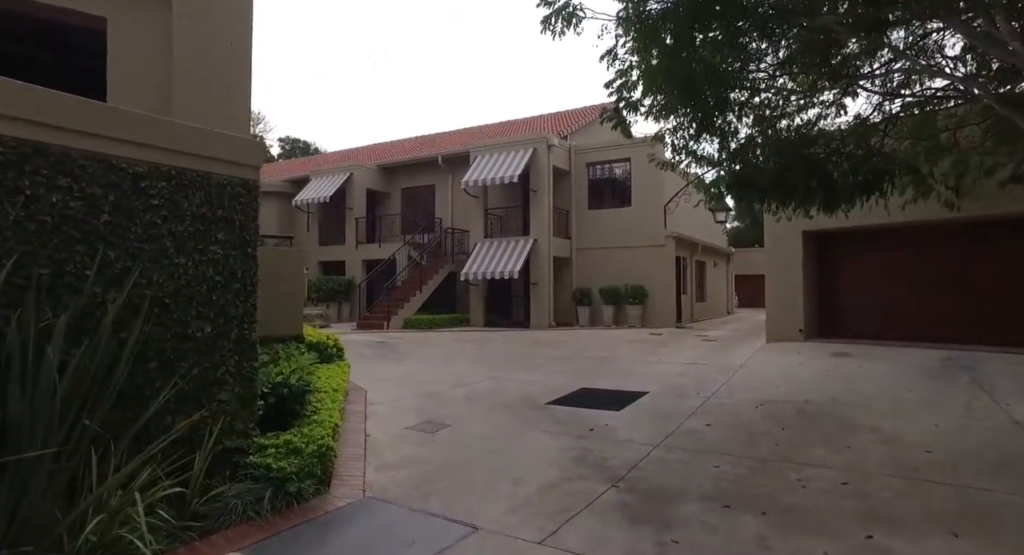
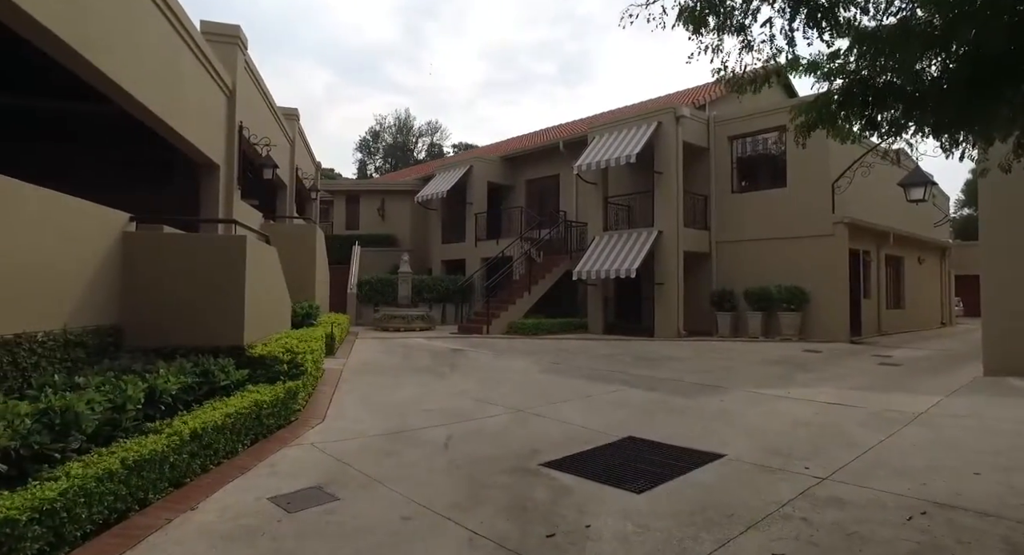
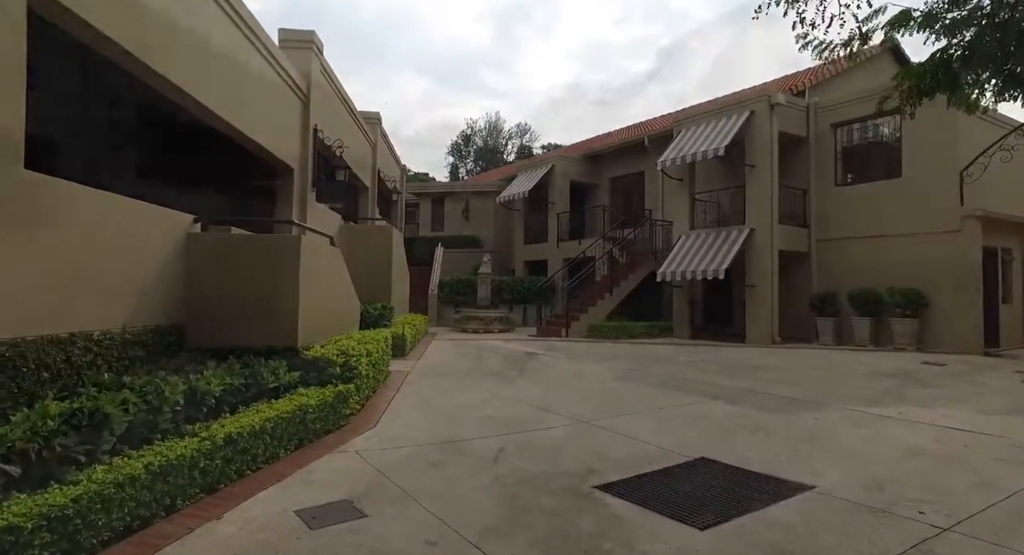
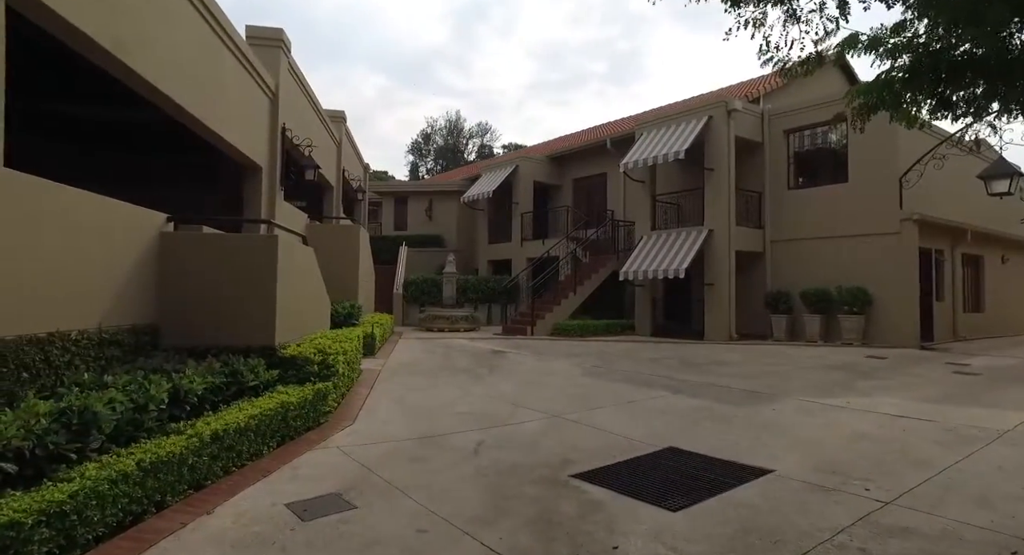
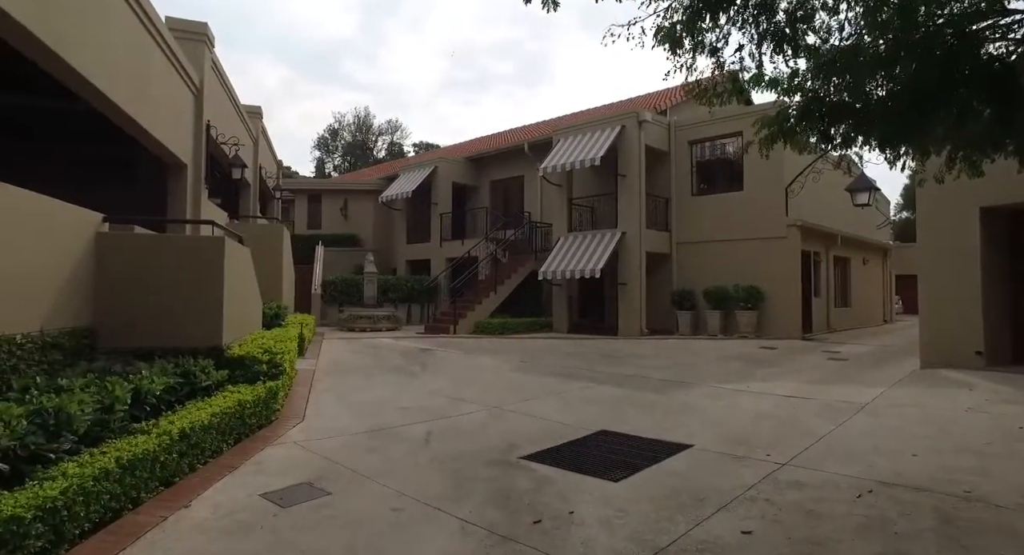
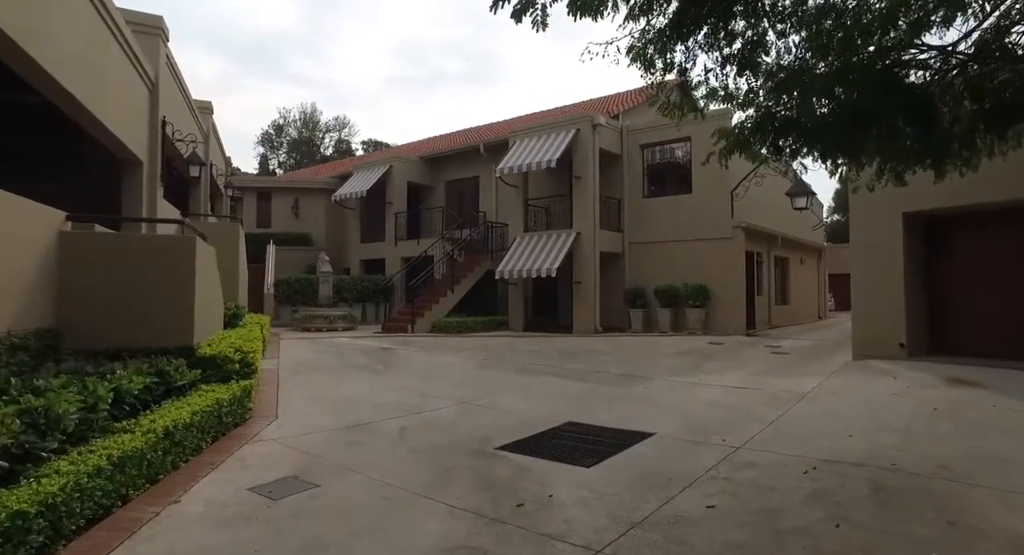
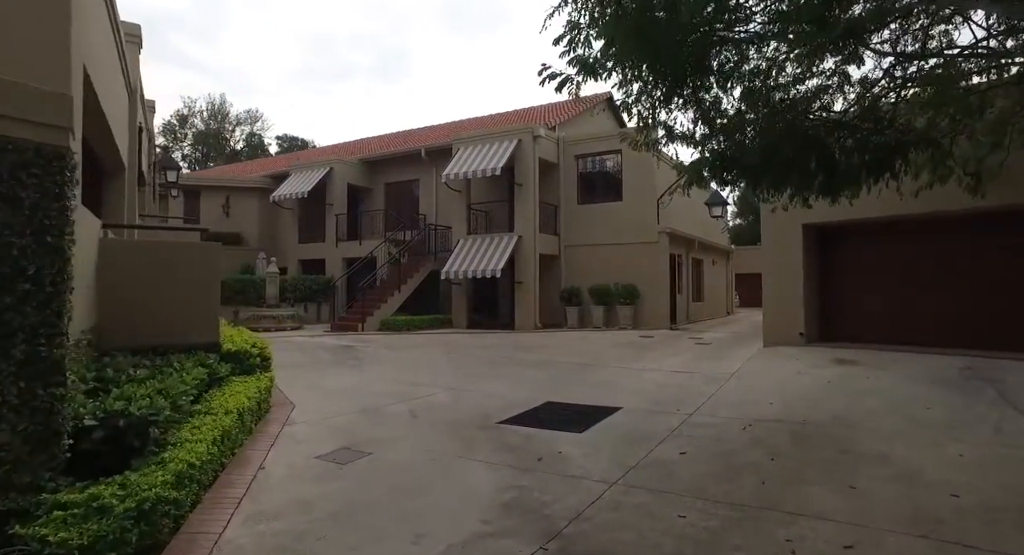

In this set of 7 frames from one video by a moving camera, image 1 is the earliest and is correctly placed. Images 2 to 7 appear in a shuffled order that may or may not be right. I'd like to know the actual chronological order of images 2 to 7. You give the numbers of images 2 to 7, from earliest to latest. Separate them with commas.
7, 6, 5, 2, 4, 3
